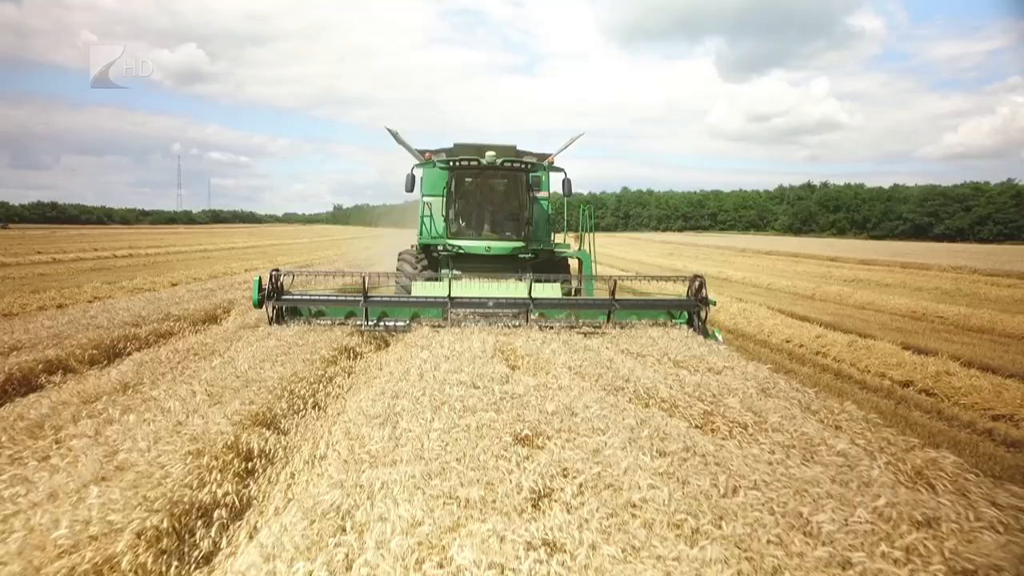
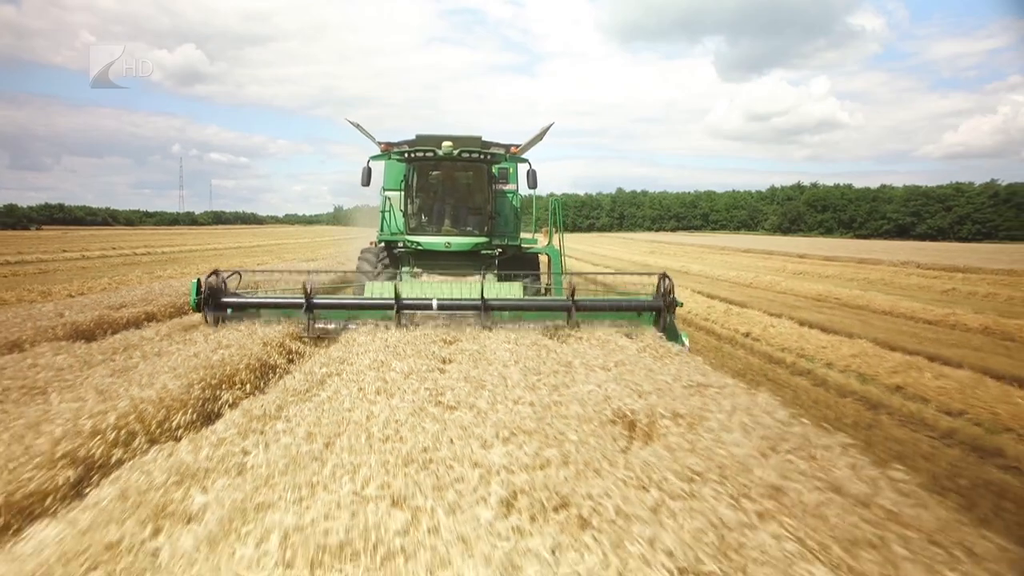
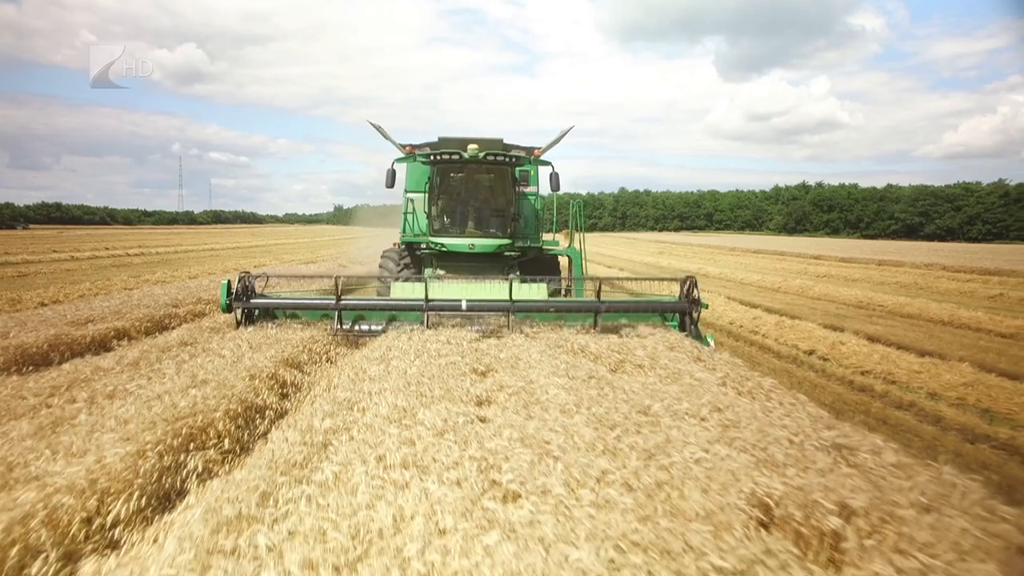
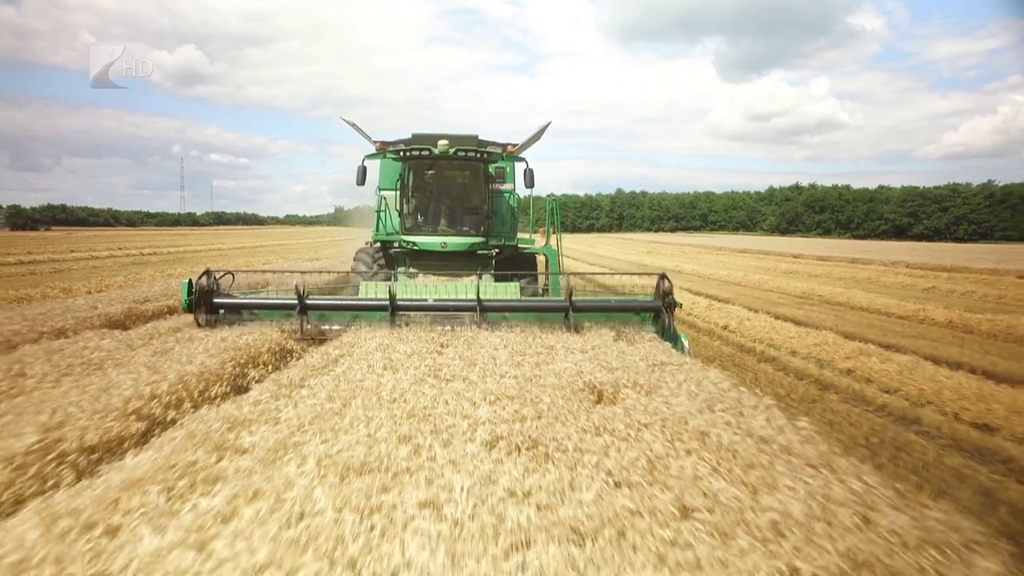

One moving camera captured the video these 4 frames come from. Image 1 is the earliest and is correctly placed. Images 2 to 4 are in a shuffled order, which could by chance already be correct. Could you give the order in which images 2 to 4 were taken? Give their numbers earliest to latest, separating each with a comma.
3, 2, 4
